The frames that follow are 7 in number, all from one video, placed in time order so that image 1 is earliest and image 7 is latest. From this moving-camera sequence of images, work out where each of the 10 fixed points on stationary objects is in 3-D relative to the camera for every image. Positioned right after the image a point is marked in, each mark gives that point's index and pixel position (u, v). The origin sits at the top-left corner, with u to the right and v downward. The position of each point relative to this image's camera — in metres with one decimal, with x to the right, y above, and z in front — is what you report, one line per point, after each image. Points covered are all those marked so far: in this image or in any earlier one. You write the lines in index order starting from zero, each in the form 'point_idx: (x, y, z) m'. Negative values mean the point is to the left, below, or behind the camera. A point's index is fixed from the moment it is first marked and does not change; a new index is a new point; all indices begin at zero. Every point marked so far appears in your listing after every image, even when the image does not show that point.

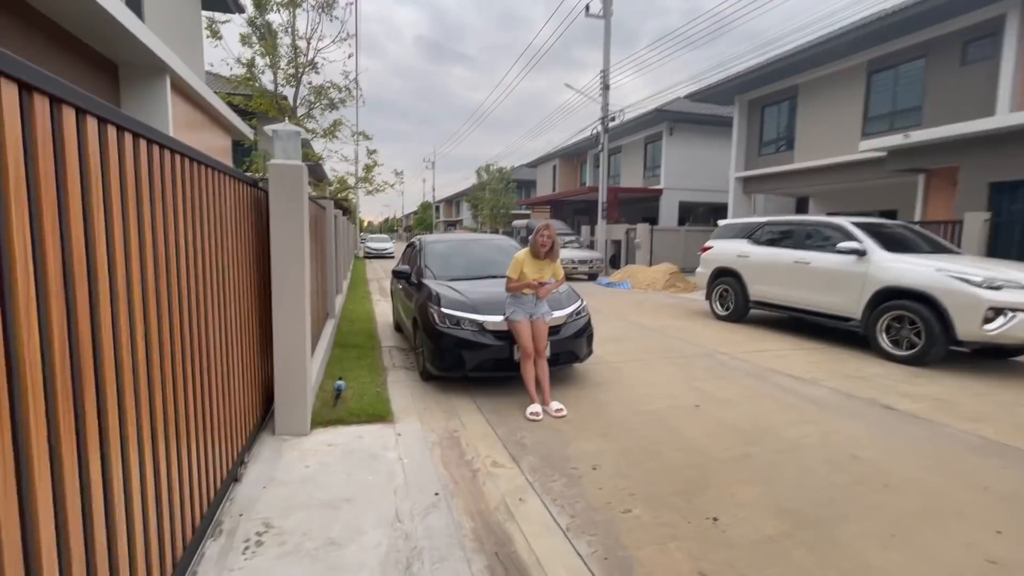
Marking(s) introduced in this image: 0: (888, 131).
0: (+11.3, +4.7, +14.3) m
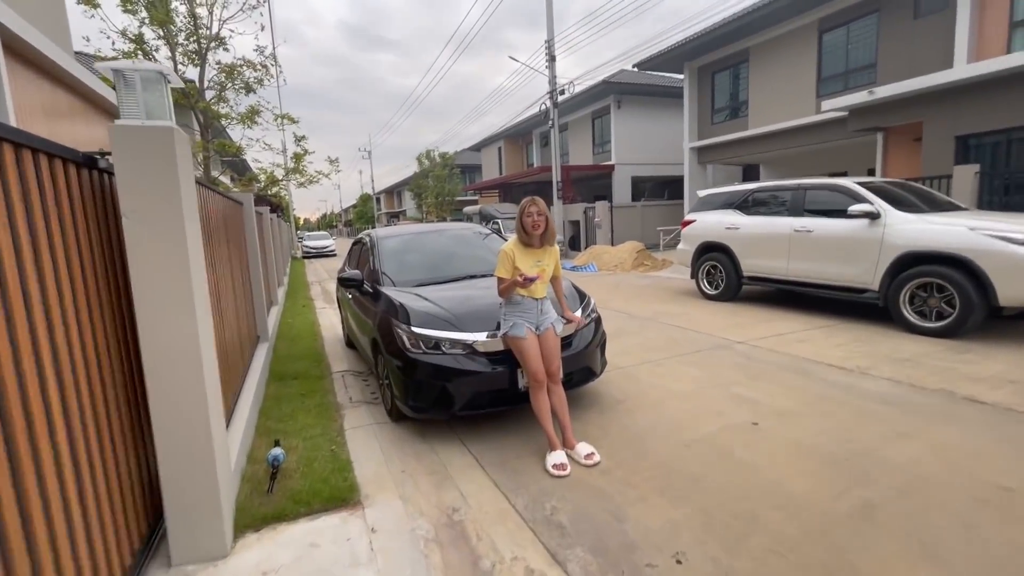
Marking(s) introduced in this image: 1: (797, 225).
0: (+9.7, +5.8, +14.0) m
1: (+4.2, +0.9, +7.1) m
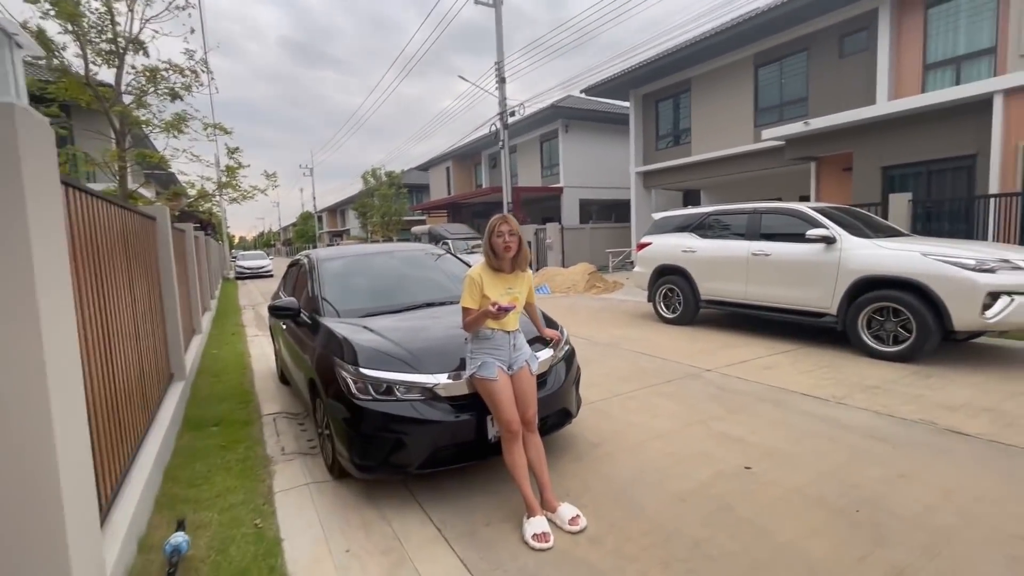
0: (+8.3, +5.1, +14.8) m
1: (+3.6, +0.6, +7.1) m
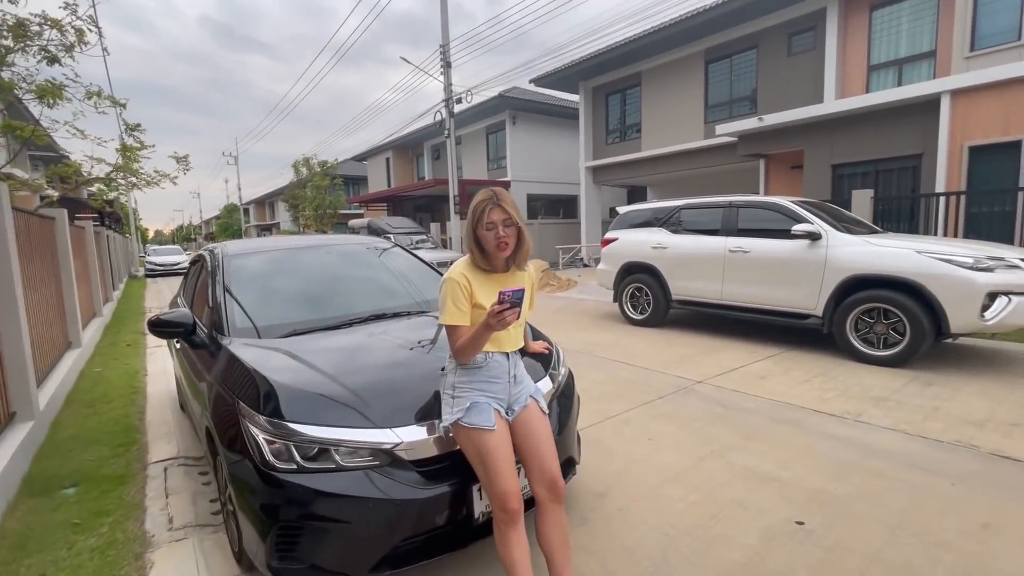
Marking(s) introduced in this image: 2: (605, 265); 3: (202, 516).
0: (+6.7, +5.2, +14.8) m
1: (+3.0, +0.6, +6.6) m
2: (+1.6, +0.4, +8.2) m
3: (-1.9, -1.4, +2.9) m
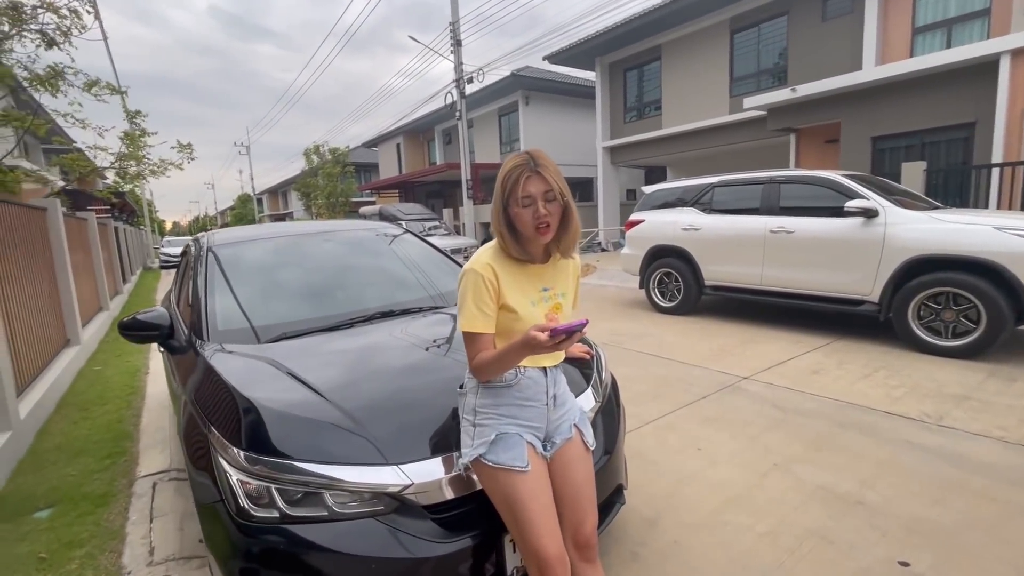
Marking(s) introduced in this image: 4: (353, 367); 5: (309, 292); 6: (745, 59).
0: (+7.1, +5.7, +13.9) m
1: (+3.3, +0.8, +6.0) m
2: (+1.9, +0.6, +7.6) m
3: (-1.7, -1.4, +2.5) m
4: (-0.7, -0.4, +2.1) m
5: (-1.3, 0.0, +3.0) m
6: (+6.9, +6.8, +14.1) m
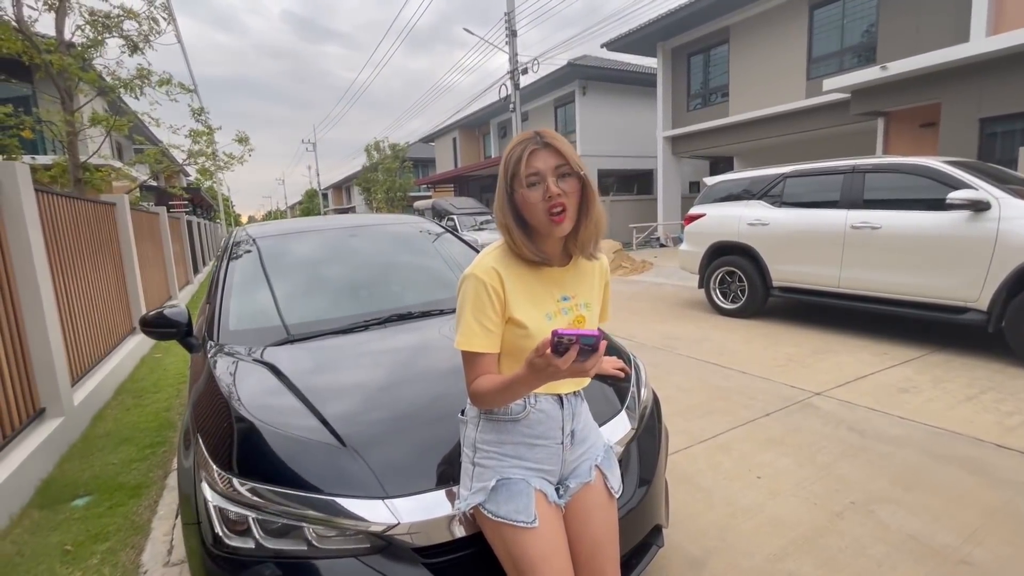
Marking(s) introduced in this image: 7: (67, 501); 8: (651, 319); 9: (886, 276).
0: (+8.6, +5.7, +12.7) m
1: (+3.8, +0.8, +5.3) m
2: (+2.6, +0.6, +7.1) m
3: (-1.6, -1.3, +2.5) m
4: (-0.6, -0.4, +1.9) m
5: (-1.1, 0.0, +2.9) m
6: (+8.5, +6.8, +12.8) m
7: (-2.6, -1.3, +2.8) m
8: (+2.0, -0.5, +6.9) m
9: (+4.0, +0.1, +5.1) m
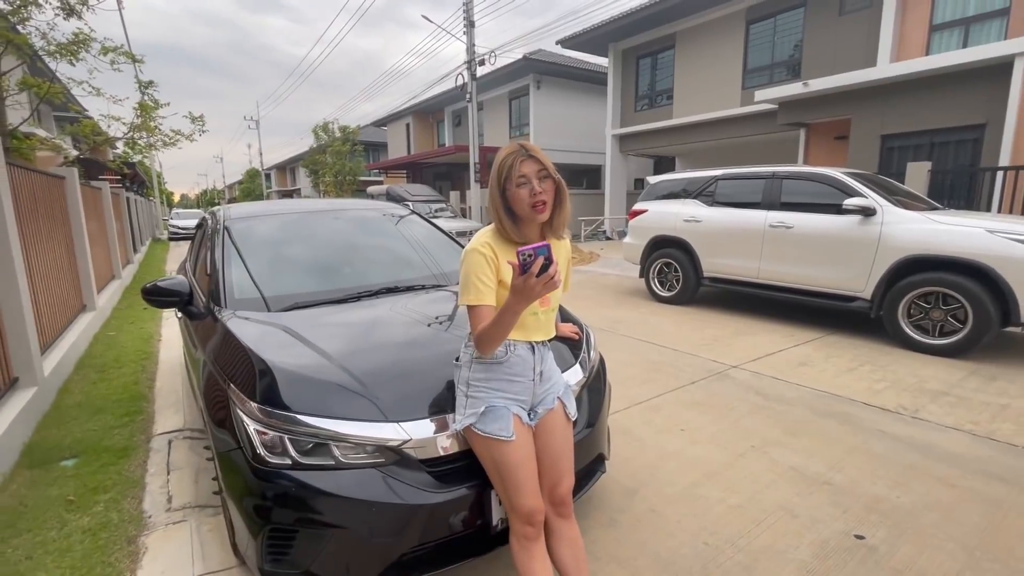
0: (+7.4, +5.9, +13.8) m
1: (+3.3, +0.9, +6.1) m
2: (+2.0, +0.8, +7.7) m
3: (-1.8, -1.2, +2.7) m
4: (-0.7, -0.2, +2.3) m
5: (-1.3, +0.1, +3.2) m
6: (+7.3, +7.0, +14.0) m
7: (-2.9, -1.1, +3.0) m
8: (+1.3, -0.3, +7.5) m
9: (+3.5, +0.2, +6.0) m
